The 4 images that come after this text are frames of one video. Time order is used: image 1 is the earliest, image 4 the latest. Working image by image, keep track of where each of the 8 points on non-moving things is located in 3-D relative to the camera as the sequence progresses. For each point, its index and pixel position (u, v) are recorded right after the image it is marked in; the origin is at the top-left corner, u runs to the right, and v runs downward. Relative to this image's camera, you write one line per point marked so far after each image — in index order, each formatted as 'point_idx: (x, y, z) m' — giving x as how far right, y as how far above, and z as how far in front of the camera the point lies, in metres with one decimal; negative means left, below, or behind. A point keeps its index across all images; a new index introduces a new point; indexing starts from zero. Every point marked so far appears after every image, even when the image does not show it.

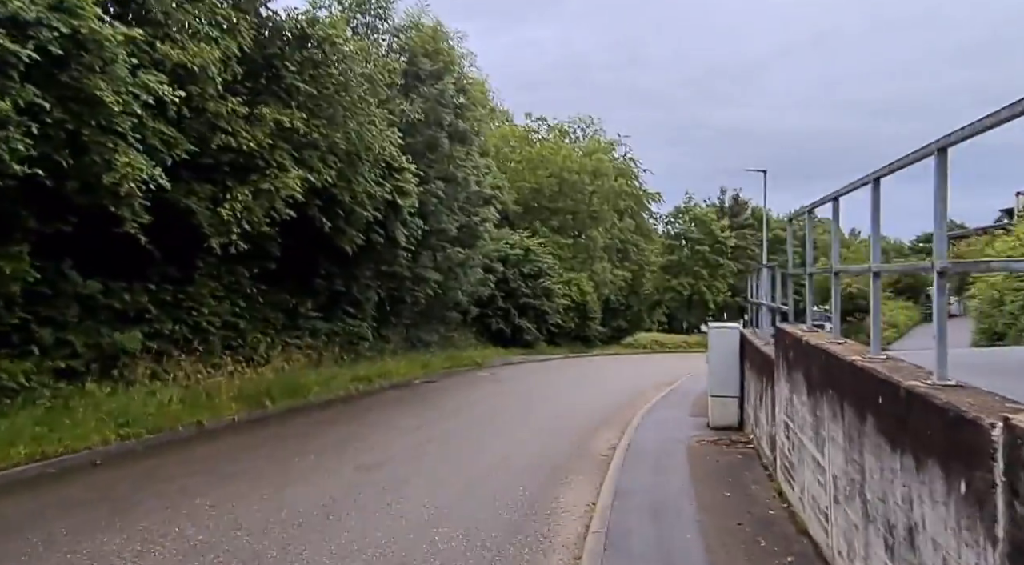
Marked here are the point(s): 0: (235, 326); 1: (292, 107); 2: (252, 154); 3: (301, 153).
0: (-6.0, -0.9, +17.3) m
1: (-4.3, +3.5, +15.7) m
2: (-4.8, +2.4, +14.7) m
3: (-4.2, +2.6, +15.9) m
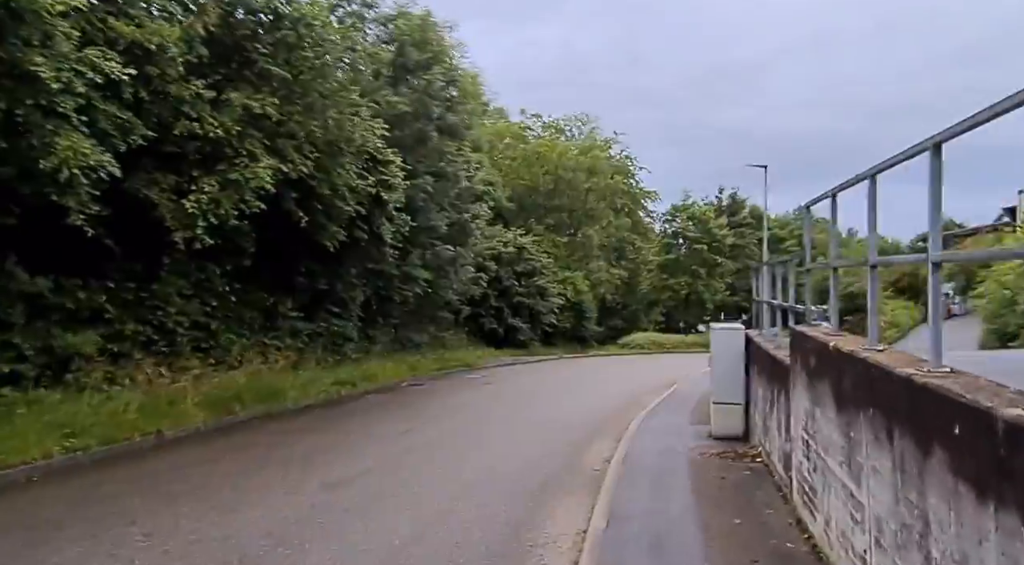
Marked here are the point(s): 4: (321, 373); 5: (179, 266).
0: (-6.2, -0.9, +16.2) m
1: (-4.6, +3.5, +14.6) m
2: (-5.0, +2.4, +13.6) m
3: (-4.4, +2.6, +14.8) m
4: (-4.7, -2.3, +19.8) m
5: (-6.3, +0.3, +15.1) m
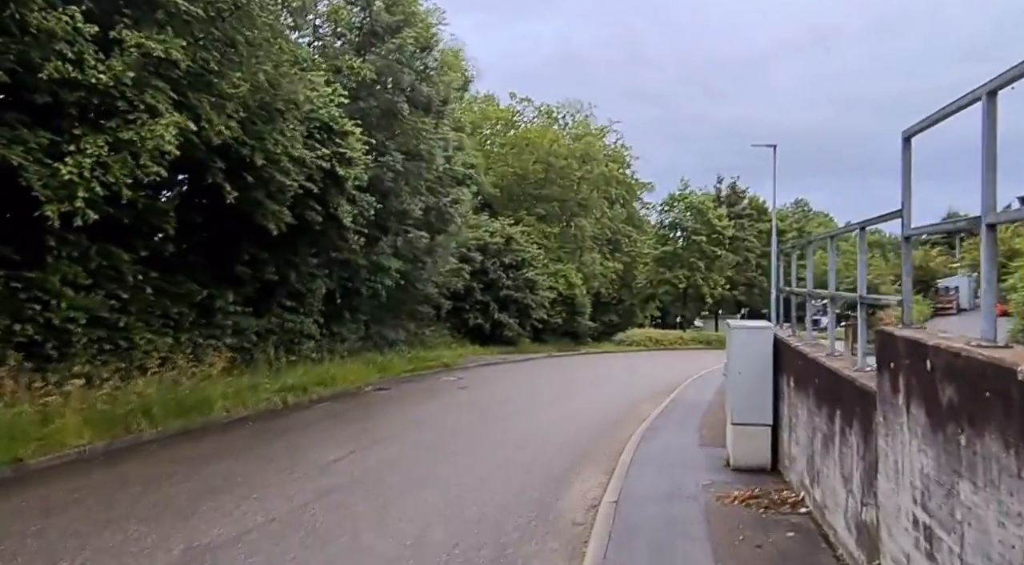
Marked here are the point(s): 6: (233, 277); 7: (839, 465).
0: (-6.7, -0.7, +13.4) m
1: (-5.0, +3.7, +11.8) m
2: (-5.5, +2.6, +10.8) m
3: (-4.9, +2.8, +12.0) m
4: (-5.3, -2.0, +17.1) m
5: (-6.8, +0.5, +12.3) m
6: (-6.1, +0.1, +17.6) m
7: (+2.4, -1.3, +5.8) m
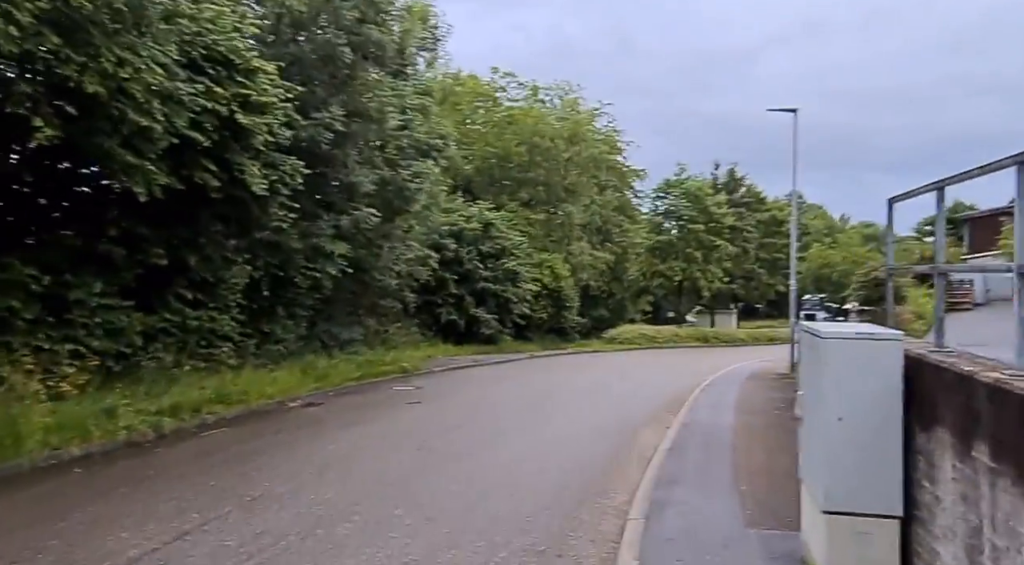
0: (-7.3, -0.5, +9.1) m
1: (-5.6, +3.9, +7.5) m
2: (-6.0, +2.8, +6.5) m
3: (-5.5, +3.0, +7.7) m
4: (-5.9, -1.8, +12.7) m
5: (-7.3, +0.7, +7.9) m
6: (-6.8, +0.4, +13.3) m
7: (+1.9, -1.2, +1.6) m
